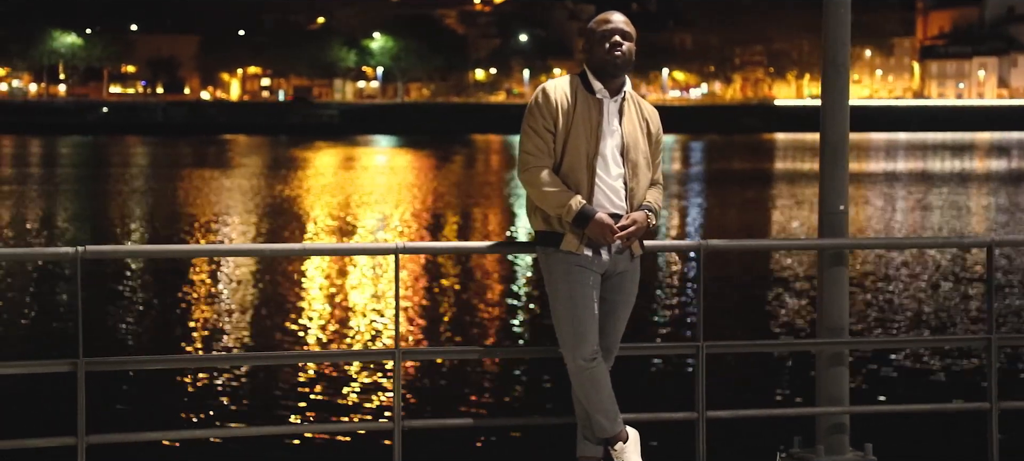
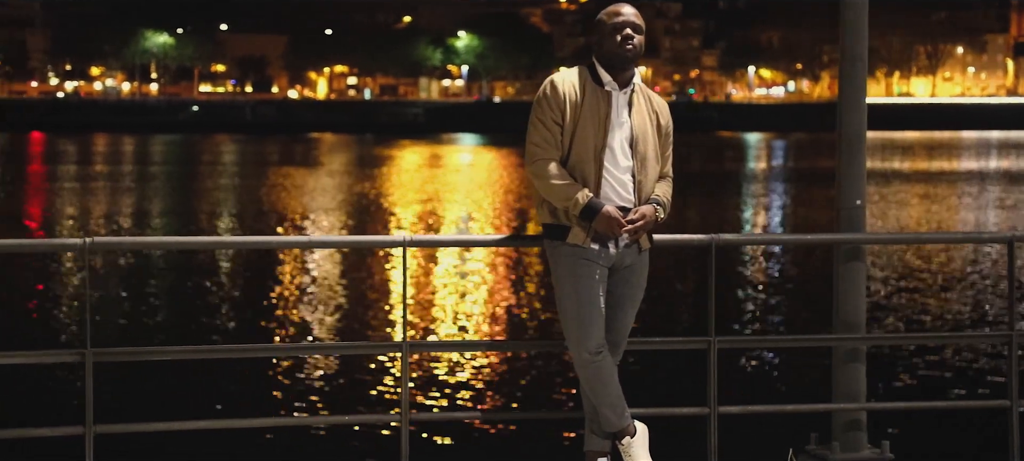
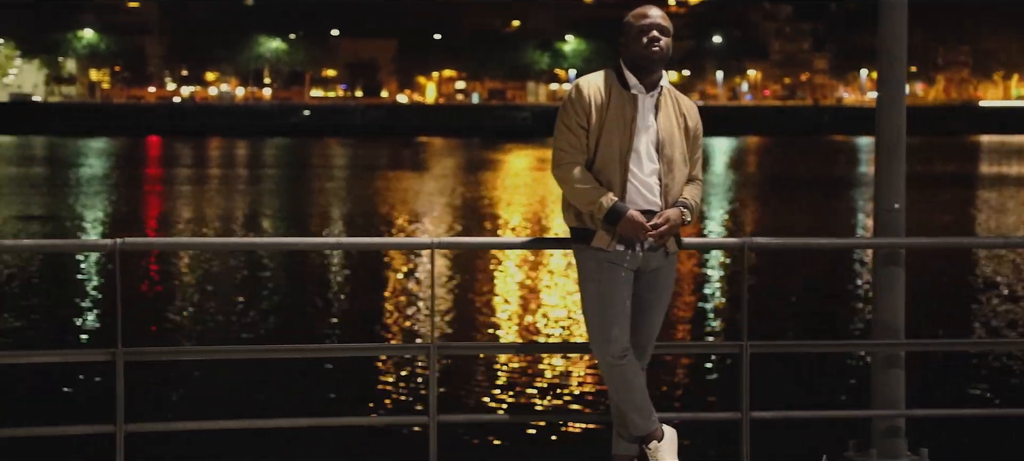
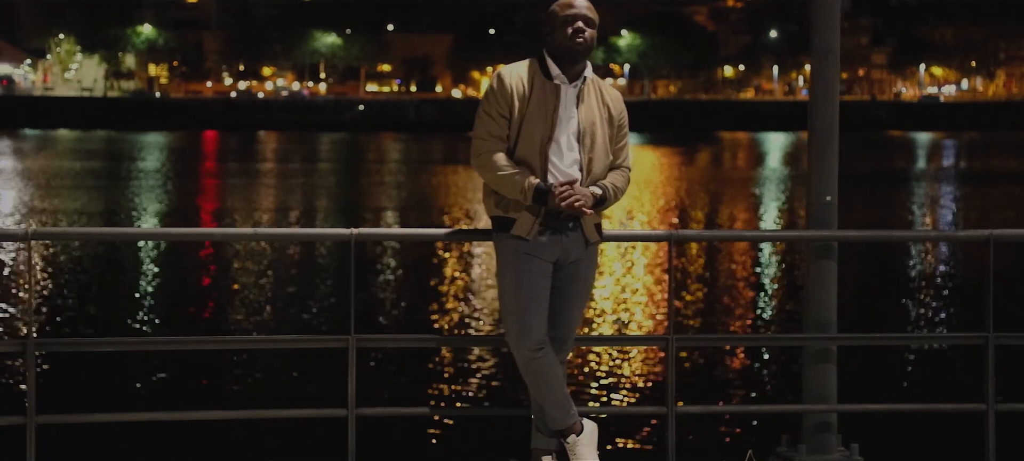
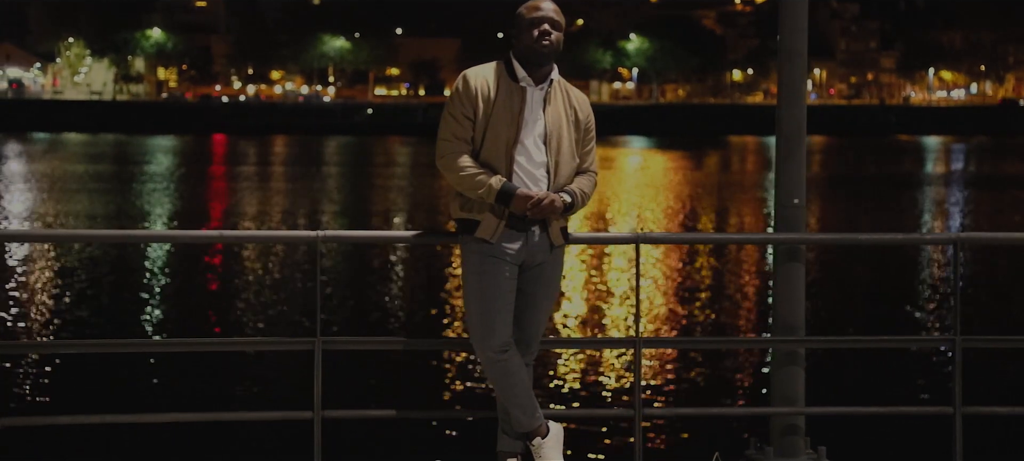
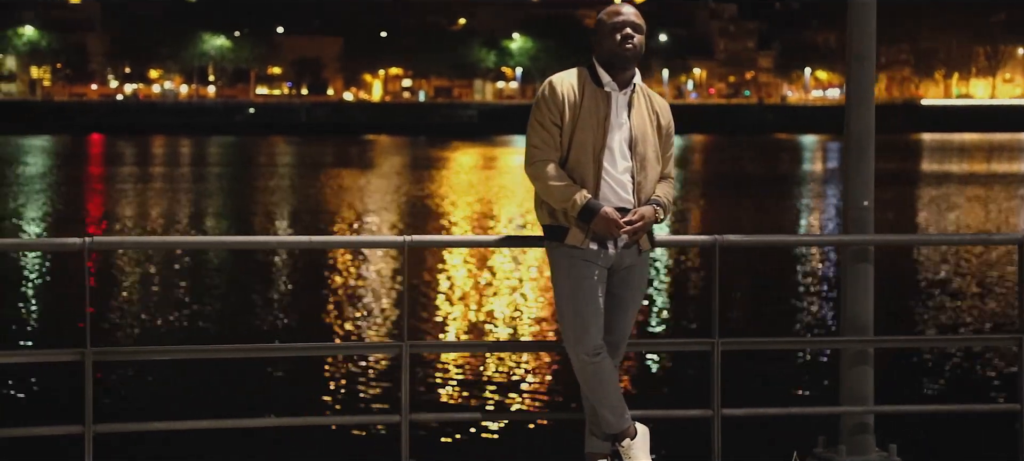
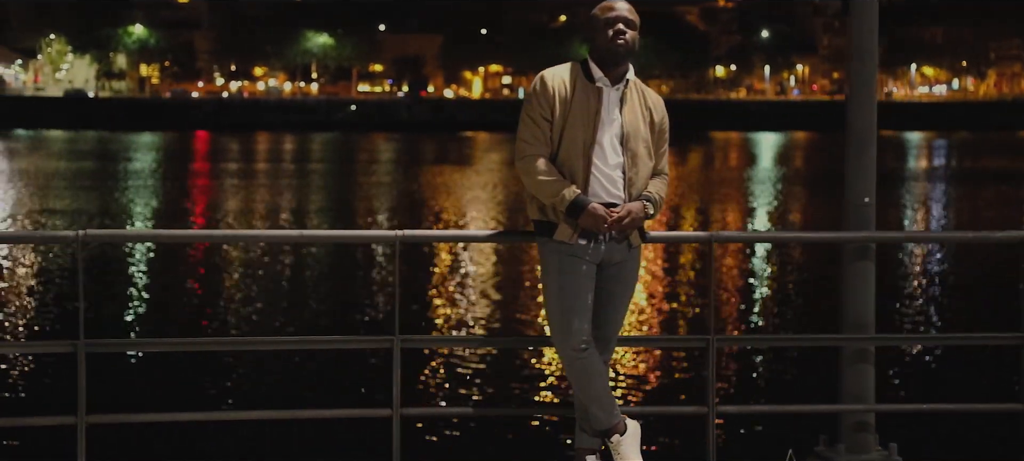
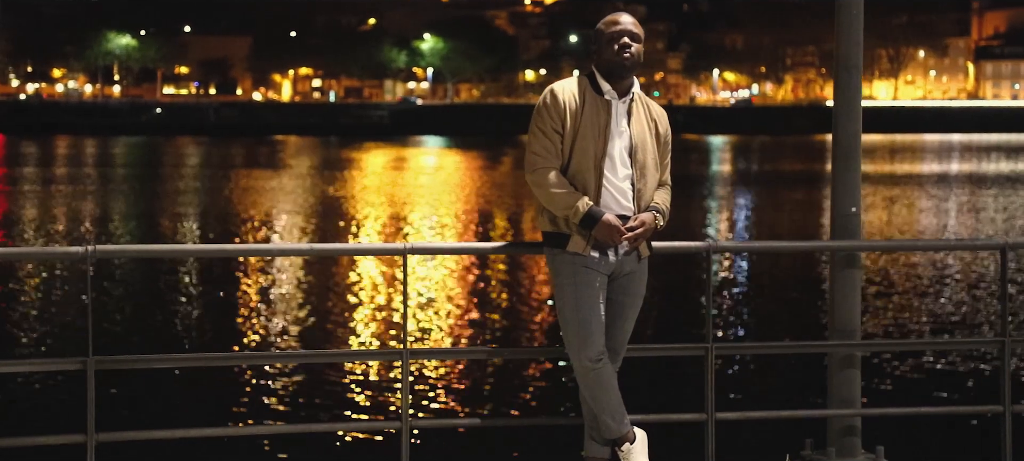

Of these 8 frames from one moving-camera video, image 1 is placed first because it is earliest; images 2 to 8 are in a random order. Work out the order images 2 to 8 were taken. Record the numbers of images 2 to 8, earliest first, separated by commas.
8, 2, 6, 3, 7, 4, 5
